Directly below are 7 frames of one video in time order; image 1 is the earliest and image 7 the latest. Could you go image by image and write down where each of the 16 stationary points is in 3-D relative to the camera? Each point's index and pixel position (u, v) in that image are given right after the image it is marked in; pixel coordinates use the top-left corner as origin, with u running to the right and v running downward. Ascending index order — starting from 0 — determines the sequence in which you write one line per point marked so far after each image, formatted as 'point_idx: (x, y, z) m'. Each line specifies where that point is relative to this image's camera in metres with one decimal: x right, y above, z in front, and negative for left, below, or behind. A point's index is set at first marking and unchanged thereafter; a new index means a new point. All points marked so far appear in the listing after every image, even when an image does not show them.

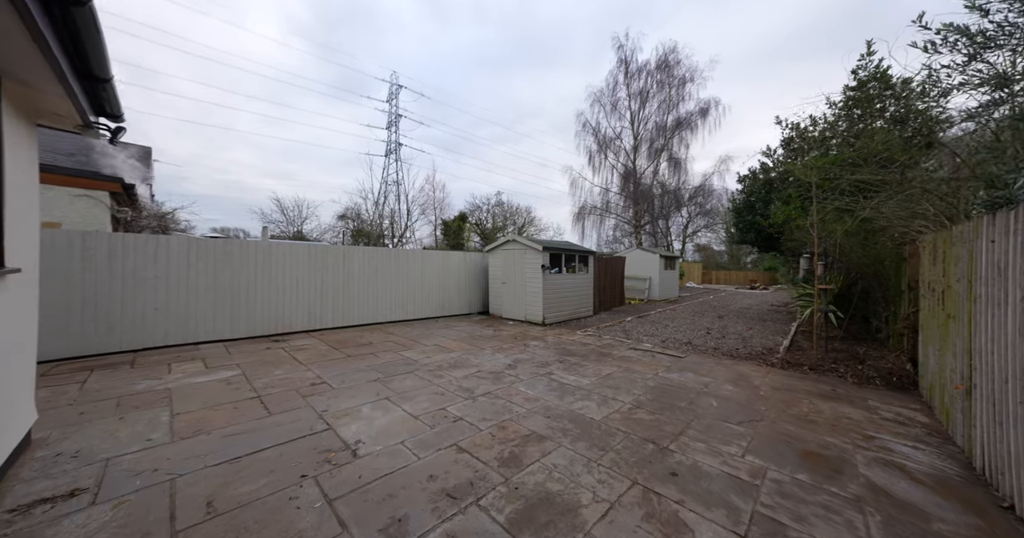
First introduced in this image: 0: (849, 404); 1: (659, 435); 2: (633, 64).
0: (+4.1, -1.6, +4.2) m
1: (+1.3, -1.5, +3.1) m
2: (+6.5, +10.8, +18.4) m
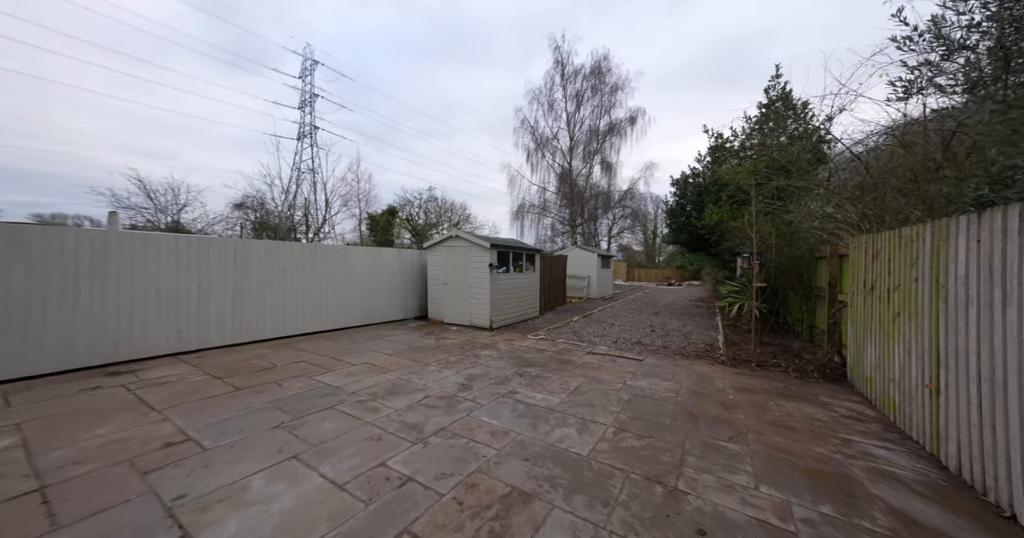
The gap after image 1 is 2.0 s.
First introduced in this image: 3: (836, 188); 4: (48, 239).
0: (+3.6, -1.6, +4.2) m
1: (+1.1, -1.5, +2.5) m
2: (+3.1, +10.8, +18.6) m
3: (+5.3, +1.4, +5.9) m
4: (-6.1, +0.4, +4.5) m
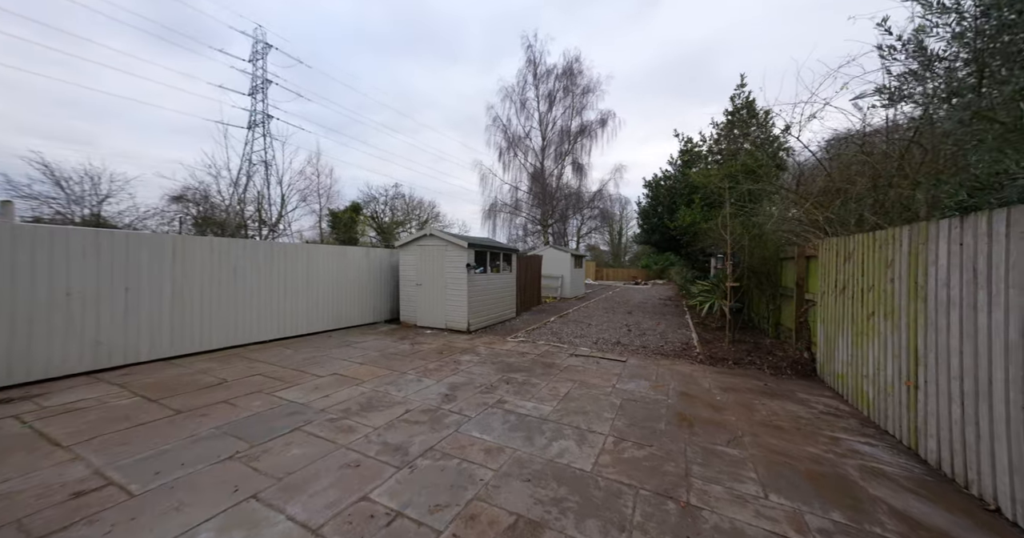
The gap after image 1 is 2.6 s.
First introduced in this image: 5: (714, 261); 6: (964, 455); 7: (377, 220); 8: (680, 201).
0: (+3.4, -1.6, +4.3) m
1: (+1.1, -1.5, +2.4) m
2: (+1.6, +10.9, +18.5) m
3: (+5.0, +1.4, +6.2) m
4: (-6.3, +0.4, +3.7) m
5: (+5.3, +0.2, +9.1) m
6: (+3.4, -1.4, +2.7) m
7: (-7.7, +2.8, +19.7) m
8: (+4.8, +1.9, +9.8) m
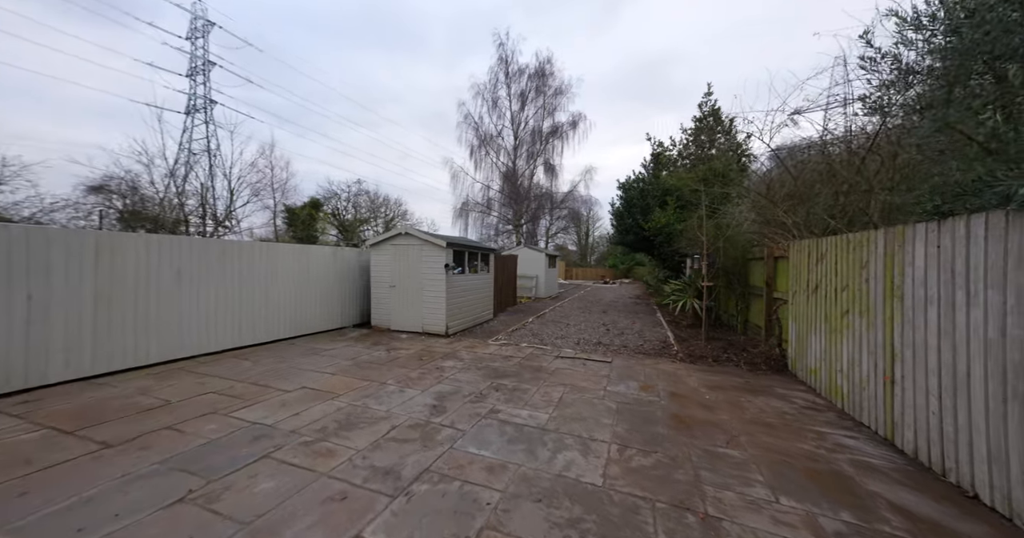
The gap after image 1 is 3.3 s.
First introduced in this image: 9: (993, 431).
0: (+3.3, -1.6, +4.4) m
1: (+1.1, -1.5, +2.3) m
2: (0.0, +10.9, +18.4) m
3: (+4.7, +1.5, +6.4) m
4: (-6.3, +0.3, +2.9) m
5: (+4.6, +0.2, +9.4) m
6: (+3.5, -1.4, +2.8) m
7: (-9.3, +2.7, +18.7) m
8: (+4.1, +1.9, +10.1) m
9: (+3.2, -1.1, +2.4) m
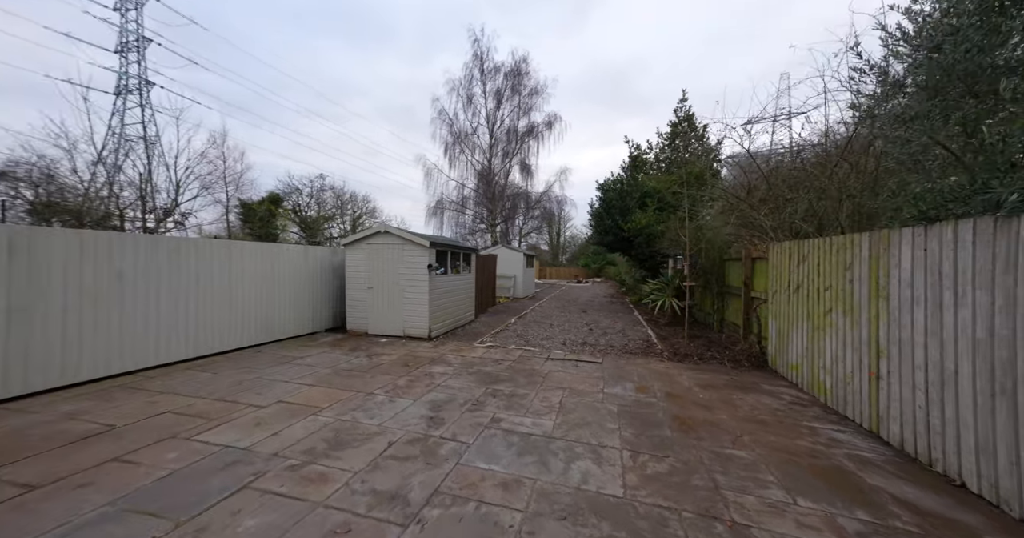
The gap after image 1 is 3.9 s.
0: (+3.2, -1.6, +4.5) m
1: (+1.3, -1.5, +2.2) m
2: (-1.3, +10.9, +18.2) m
3: (+4.4, +1.5, +6.7) m
4: (-6.2, +0.3, +2.2) m
5: (+4.1, +0.2, +9.6) m
6: (+3.5, -1.4, +2.9) m
7: (-10.6, +2.7, +17.6) m
8: (+3.5, +1.9, +10.2) m
9: (+3.3, -1.1, +2.5) m
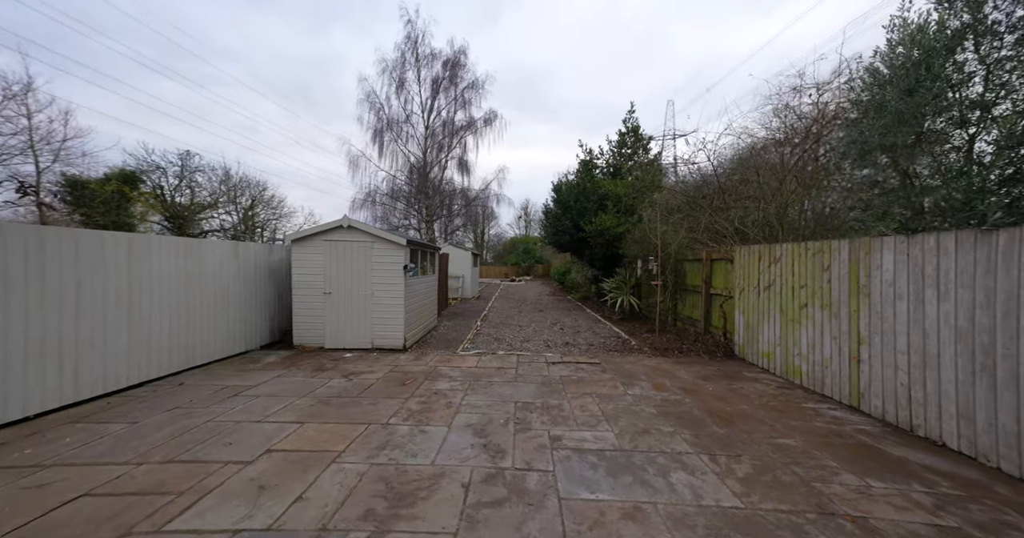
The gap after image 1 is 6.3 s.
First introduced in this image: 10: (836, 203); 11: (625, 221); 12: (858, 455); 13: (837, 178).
0: (+3.3, -1.6, +5.0) m
1: (+2.0, -1.5, +2.3) m
2: (-4.5, +10.9, +17.1) m
3: (+3.9, +1.5, +7.3) m
4: (-5.3, +0.2, +0.4) m
5: (+3.0, +0.3, +10.1) m
6: (+4.0, -1.4, +3.5) m
7: (-13.3, +2.7, +14.3) m
8: (+2.2, +2.0, +10.6) m
9: (+4.0, -1.1, +3.0) m
10: (+5.1, +1.0, +5.4) m
11: (+3.1, +1.3, +9.6) m
12: (+2.9, -1.6, +2.9) m
13: (+4.9, +1.4, +5.2) m
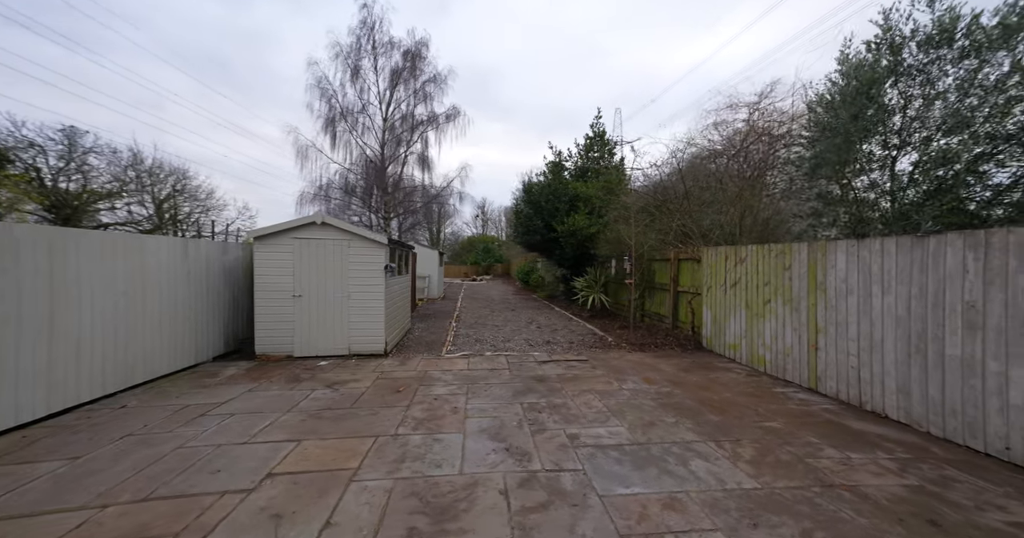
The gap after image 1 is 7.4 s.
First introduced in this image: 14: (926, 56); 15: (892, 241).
0: (+3.2, -1.6, +5.4) m
1: (+2.2, -1.5, +2.6) m
2: (-6.3, +10.9, +16.2) m
3: (+3.4, +1.5, +7.8) m
4: (-4.7, +0.2, -0.3) m
5: (+2.1, +0.3, +10.4) m
6: (+4.1, -1.4, +4.1) m
7: (-14.6, +2.6, +12.3) m
8: (+1.3, +2.0, +10.8) m
9: (+4.1, -1.1, +3.6) m
10: (+4.8, +1.1, +6.1) m
11: (+2.3, +1.4, +10.0) m
12: (+3.1, -1.6, +3.3) m
13: (+4.7, +1.4, +5.8) m
14: (+5.1, +2.6, +4.2) m
15: (+4.1, +0.4, +3.7) m
